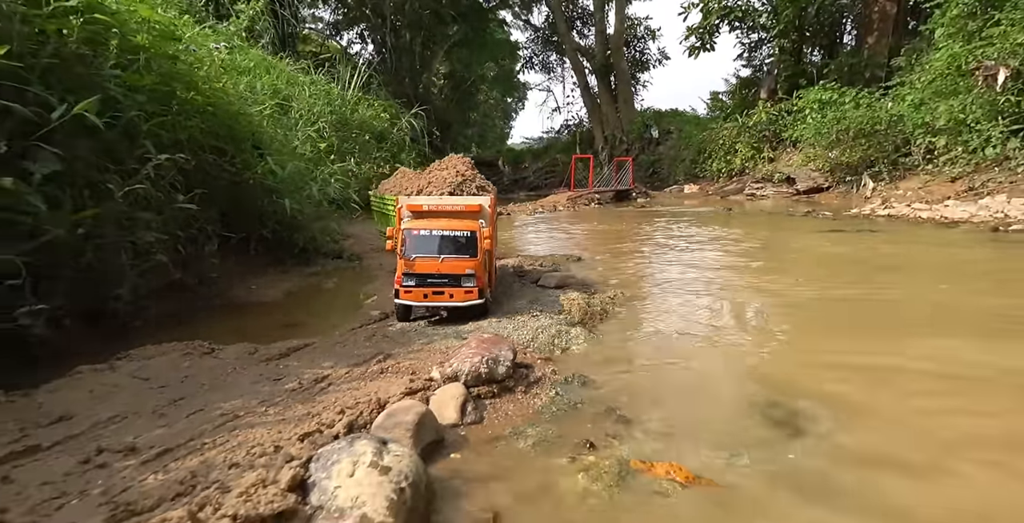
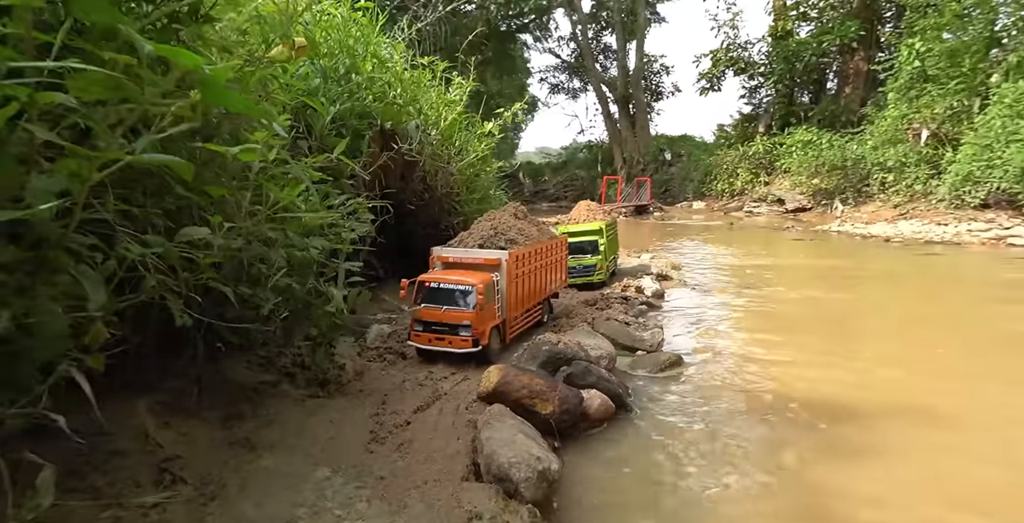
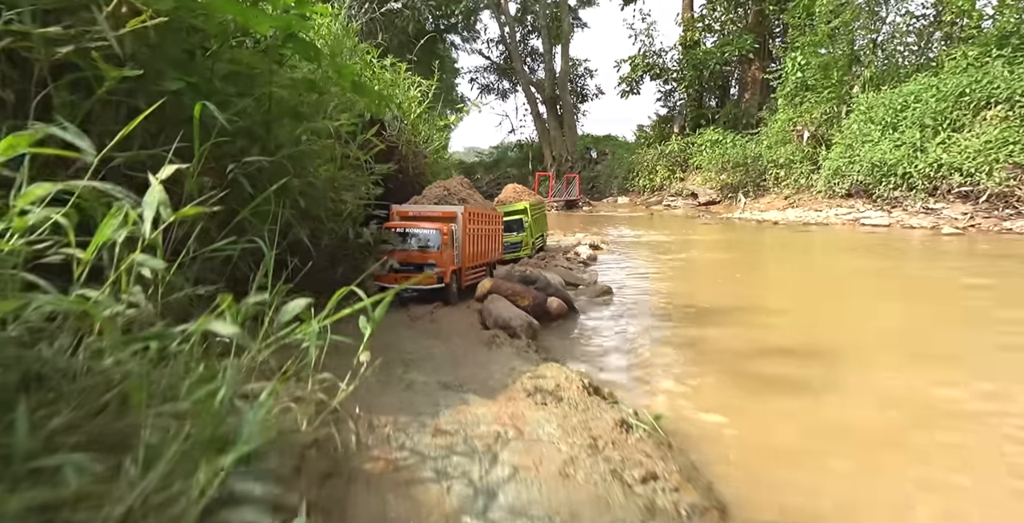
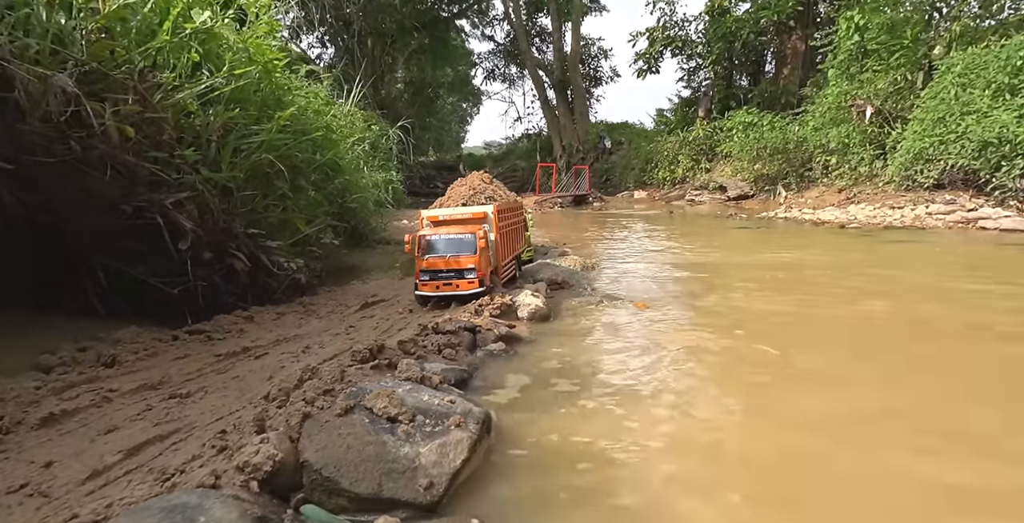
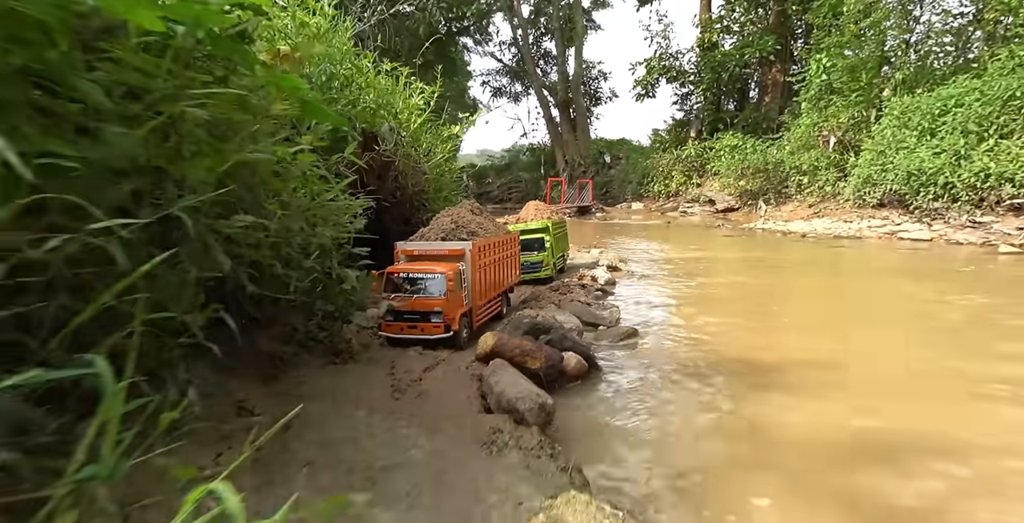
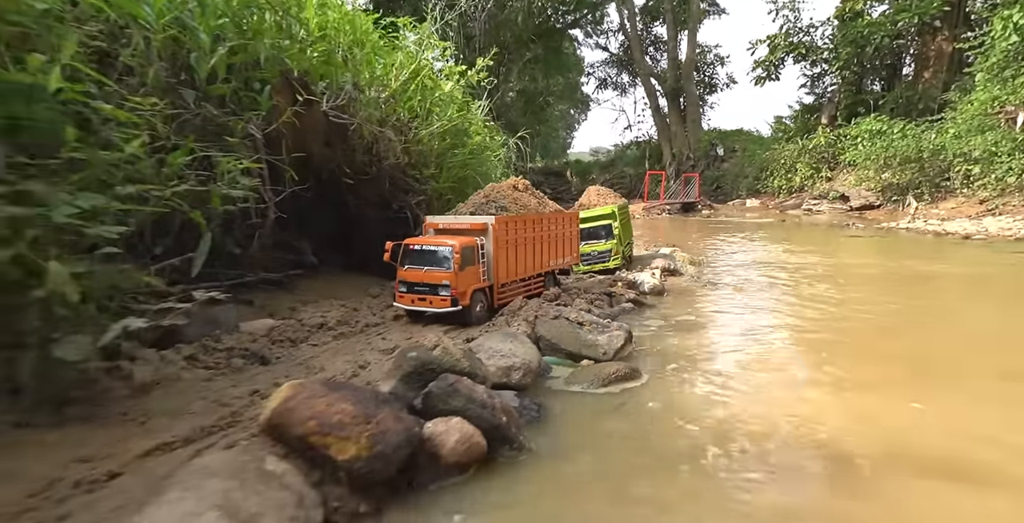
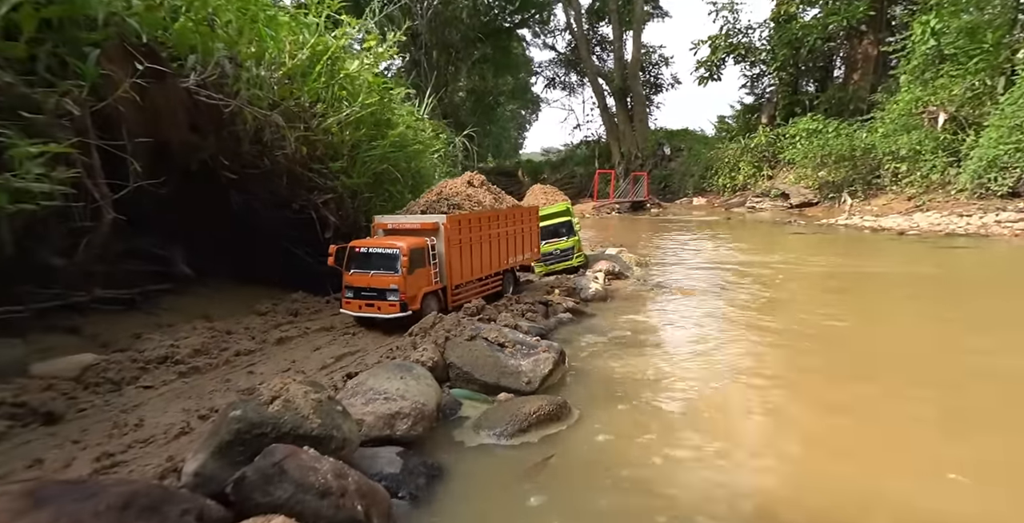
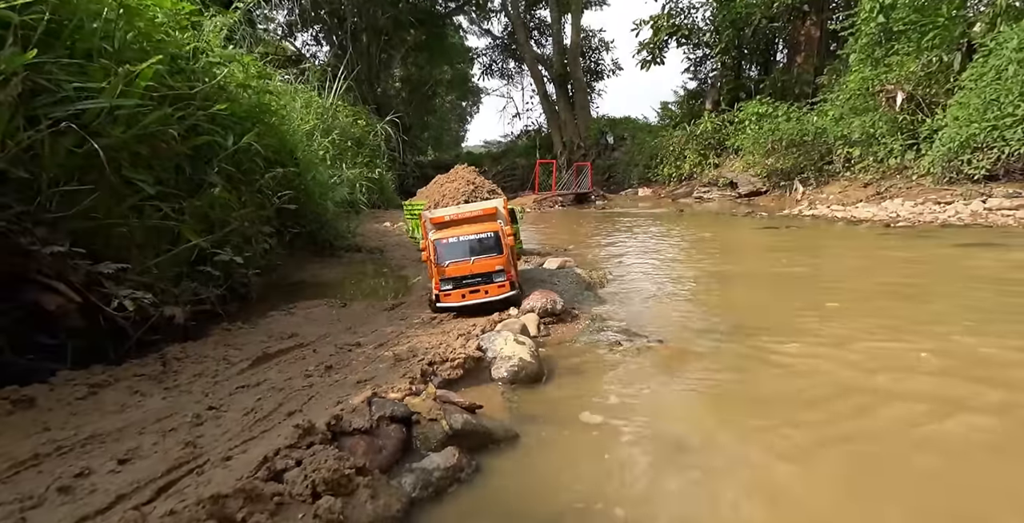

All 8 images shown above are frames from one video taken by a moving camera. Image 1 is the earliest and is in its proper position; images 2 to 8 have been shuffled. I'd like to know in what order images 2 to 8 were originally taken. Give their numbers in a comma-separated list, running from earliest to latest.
8, 4, 7, 6, 2, 5, 3
